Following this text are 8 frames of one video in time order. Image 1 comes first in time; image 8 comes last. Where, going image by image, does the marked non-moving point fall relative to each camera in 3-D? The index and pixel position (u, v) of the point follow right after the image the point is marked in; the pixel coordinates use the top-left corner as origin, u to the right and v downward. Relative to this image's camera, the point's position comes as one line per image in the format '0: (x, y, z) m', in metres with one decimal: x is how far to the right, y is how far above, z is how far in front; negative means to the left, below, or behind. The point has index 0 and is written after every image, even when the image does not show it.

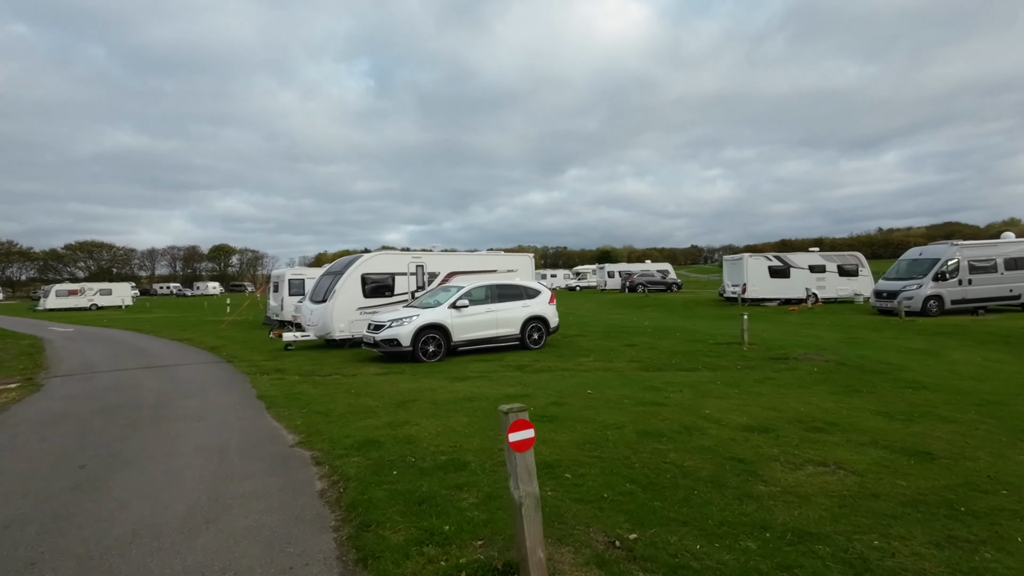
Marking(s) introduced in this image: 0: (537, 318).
0: (+0.7, -0.8, +14.8) m
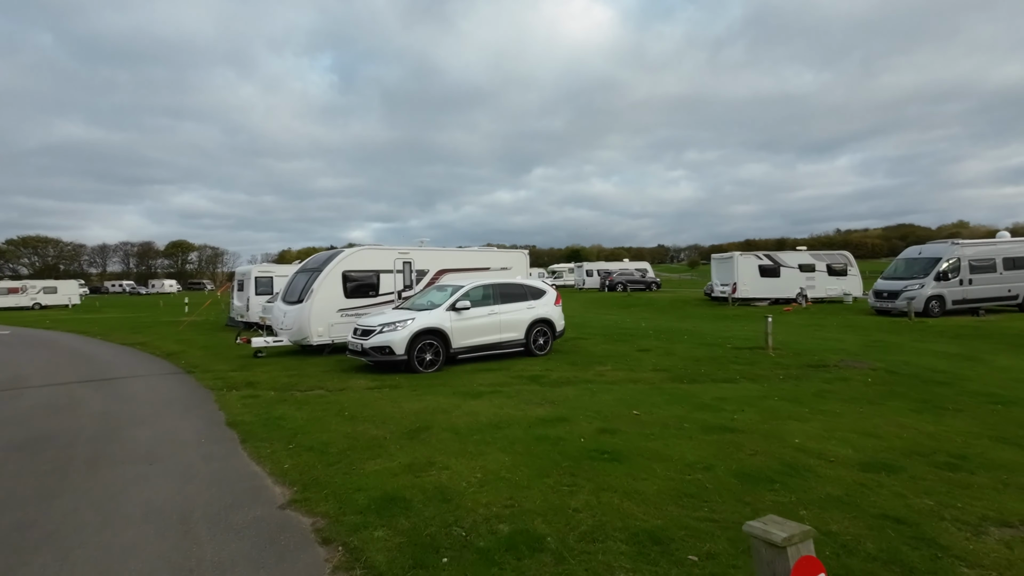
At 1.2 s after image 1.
0: (+0.7, -0.8, +13.3) m
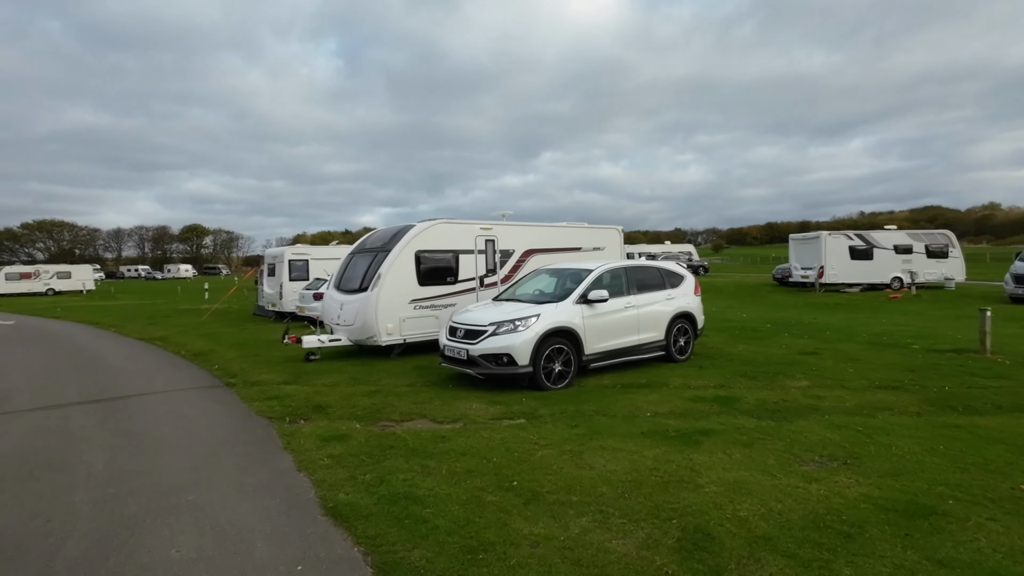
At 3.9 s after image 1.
0: (+3.1, -0.5, +10.2) m
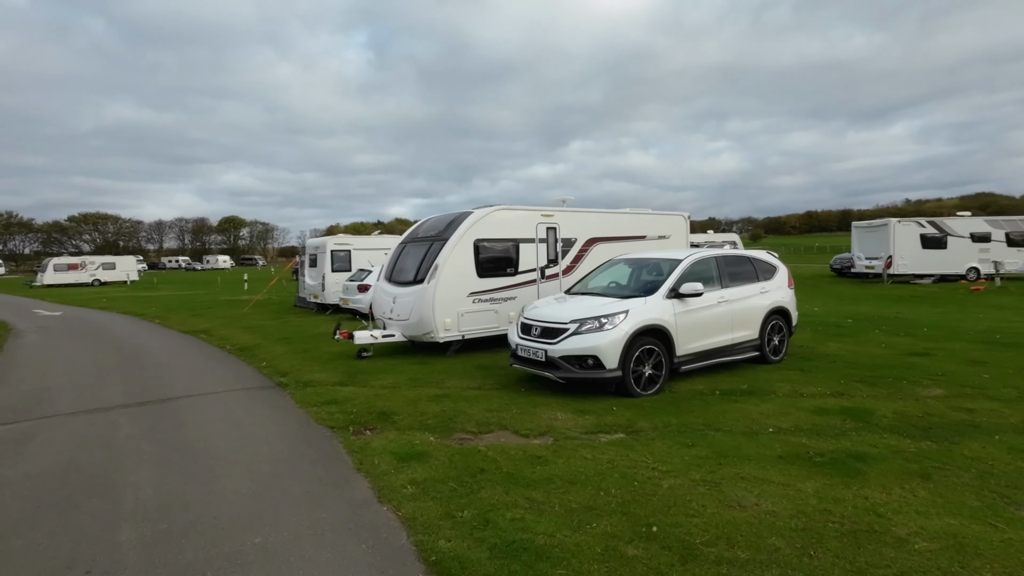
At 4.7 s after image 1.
0: (+4.3, -0.4, +9.0) m
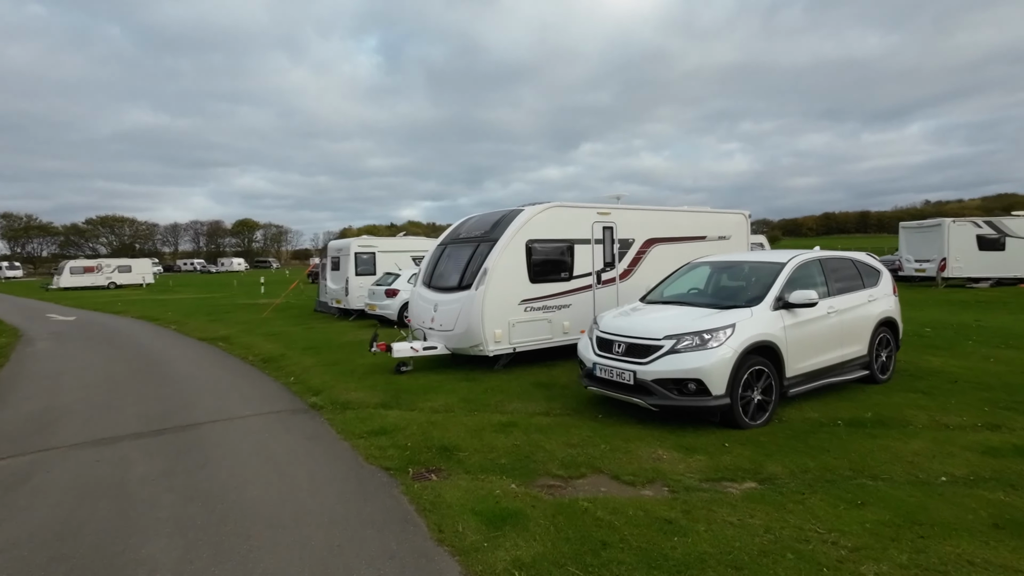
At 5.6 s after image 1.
0: (+5.2, -0.5, +7.8) m
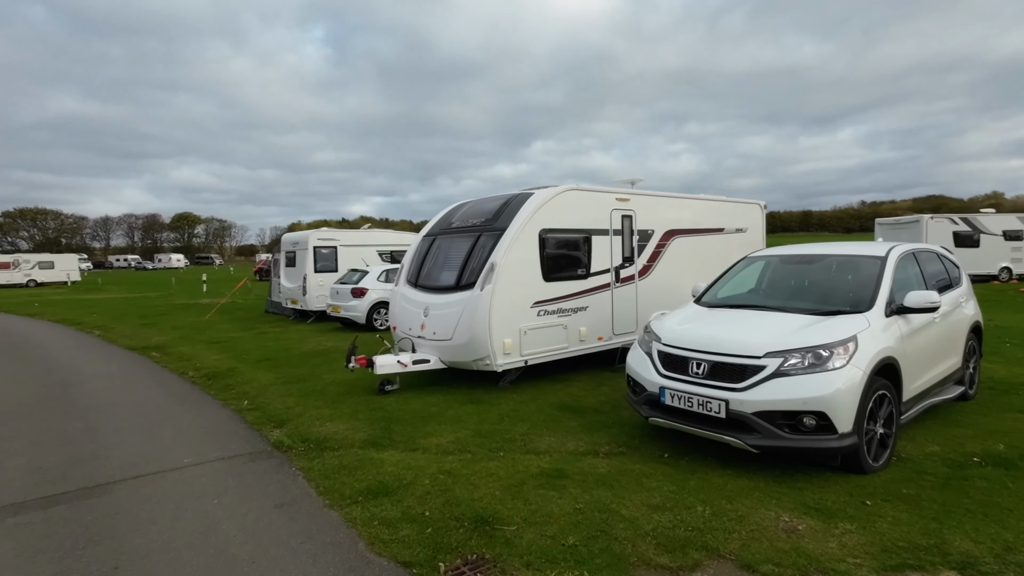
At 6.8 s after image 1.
0: (+5.5, -0.5, +6.6) m
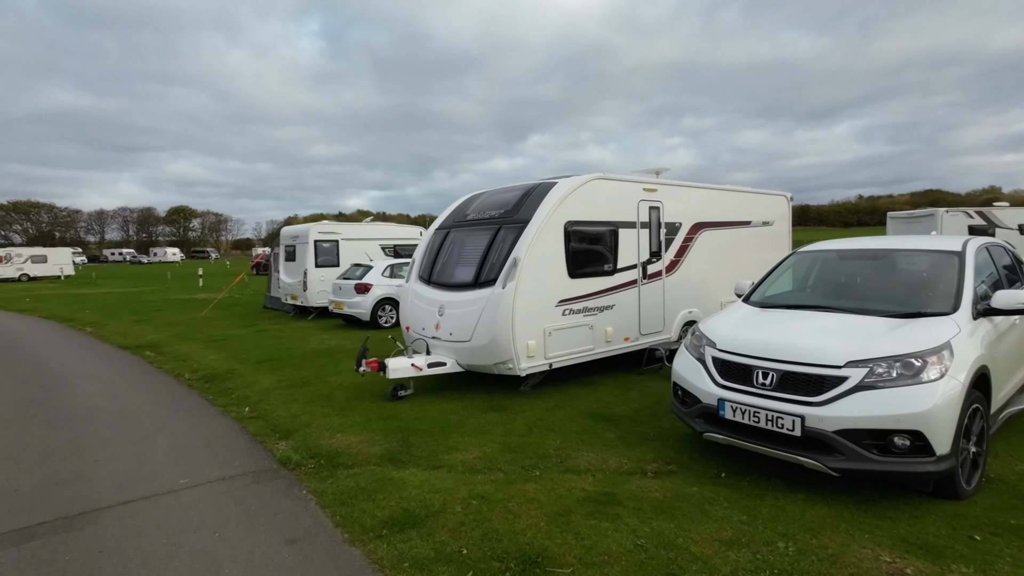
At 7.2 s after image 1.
0: (+5.8, -0.5, +6.0) m
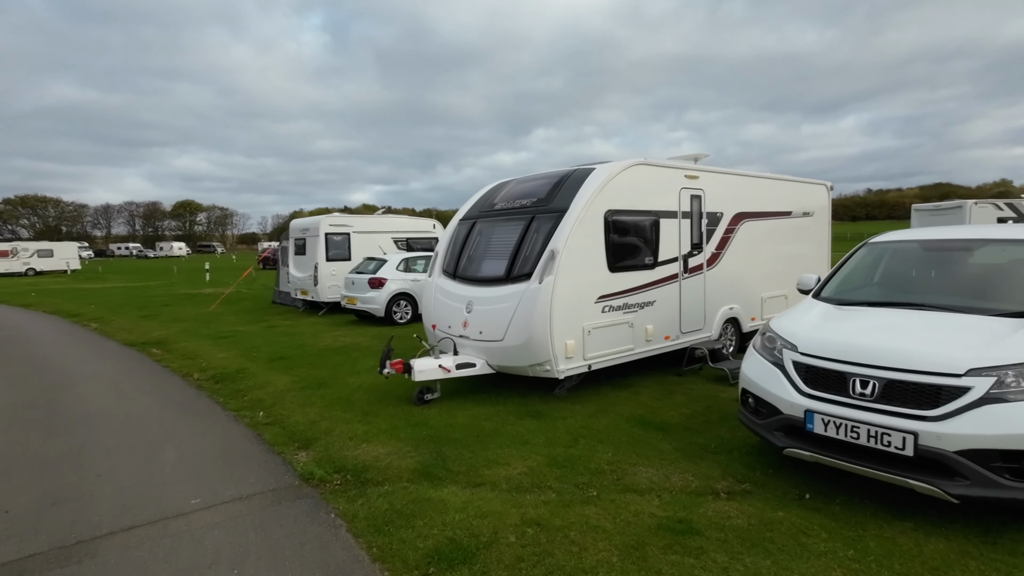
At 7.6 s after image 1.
0: (+6.2, -0.4, +5.4) m
